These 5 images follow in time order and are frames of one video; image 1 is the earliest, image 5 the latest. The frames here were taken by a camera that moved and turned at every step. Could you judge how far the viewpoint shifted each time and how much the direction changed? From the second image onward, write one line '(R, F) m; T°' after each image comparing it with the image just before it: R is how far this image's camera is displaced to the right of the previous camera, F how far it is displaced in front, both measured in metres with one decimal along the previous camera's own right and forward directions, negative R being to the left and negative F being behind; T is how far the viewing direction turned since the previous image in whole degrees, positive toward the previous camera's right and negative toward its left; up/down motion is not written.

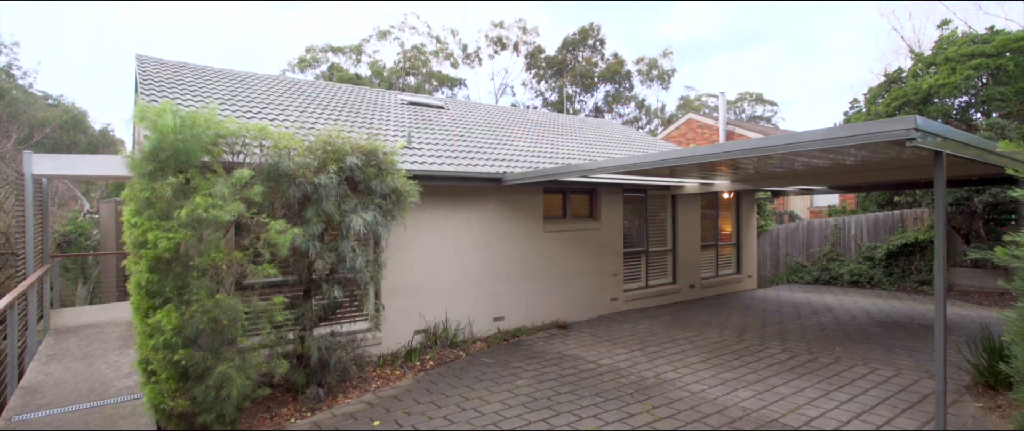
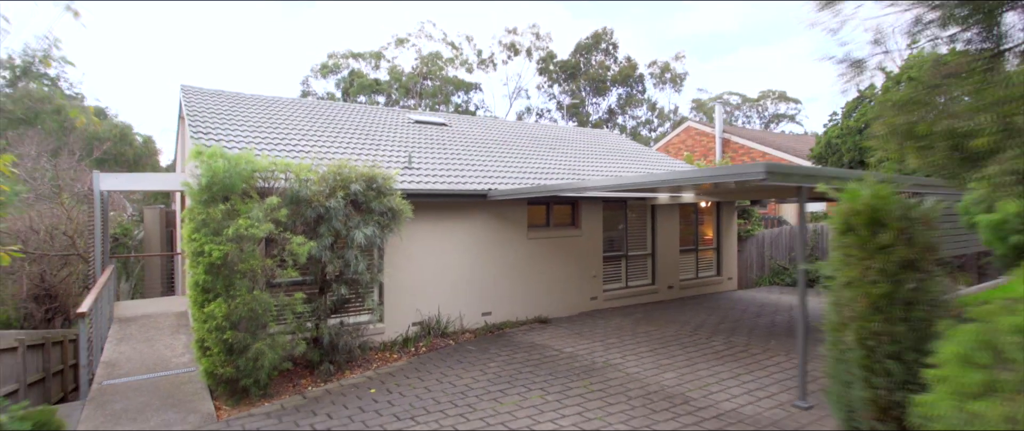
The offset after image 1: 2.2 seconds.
(+0.7, -1.4) m; -2°
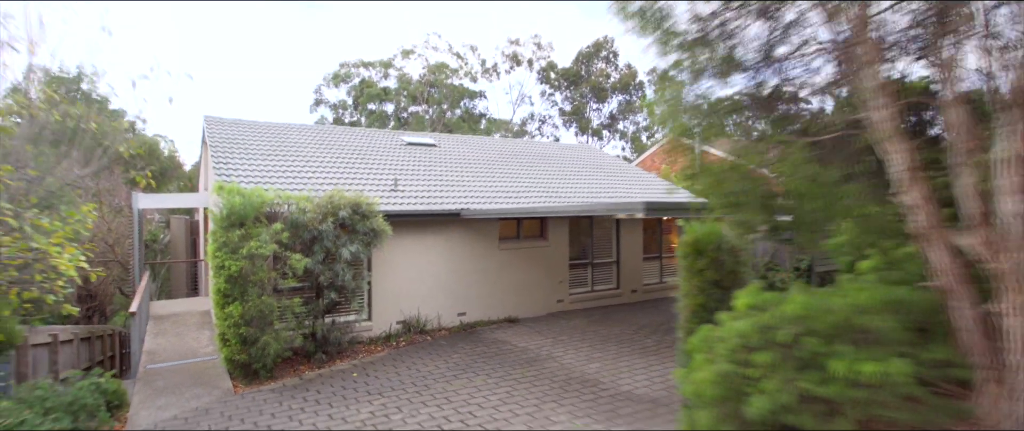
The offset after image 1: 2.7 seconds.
(+1.0, -1.6) m; -2°
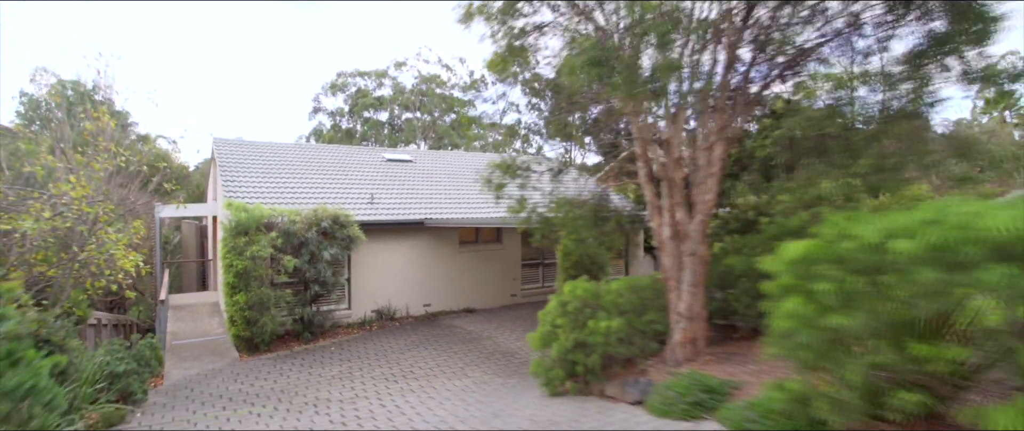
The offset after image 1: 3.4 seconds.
(+1.2, -2.3) m; 0°
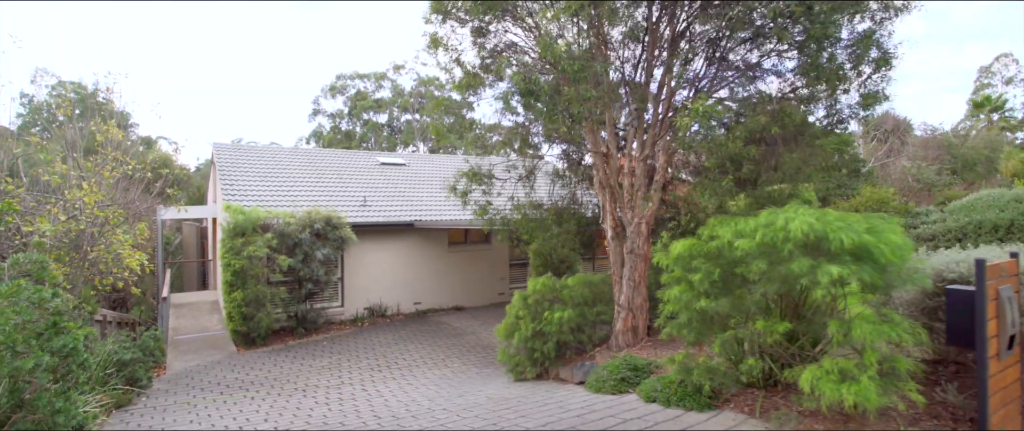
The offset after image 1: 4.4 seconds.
(+0.4, -0.7) m; 0°
